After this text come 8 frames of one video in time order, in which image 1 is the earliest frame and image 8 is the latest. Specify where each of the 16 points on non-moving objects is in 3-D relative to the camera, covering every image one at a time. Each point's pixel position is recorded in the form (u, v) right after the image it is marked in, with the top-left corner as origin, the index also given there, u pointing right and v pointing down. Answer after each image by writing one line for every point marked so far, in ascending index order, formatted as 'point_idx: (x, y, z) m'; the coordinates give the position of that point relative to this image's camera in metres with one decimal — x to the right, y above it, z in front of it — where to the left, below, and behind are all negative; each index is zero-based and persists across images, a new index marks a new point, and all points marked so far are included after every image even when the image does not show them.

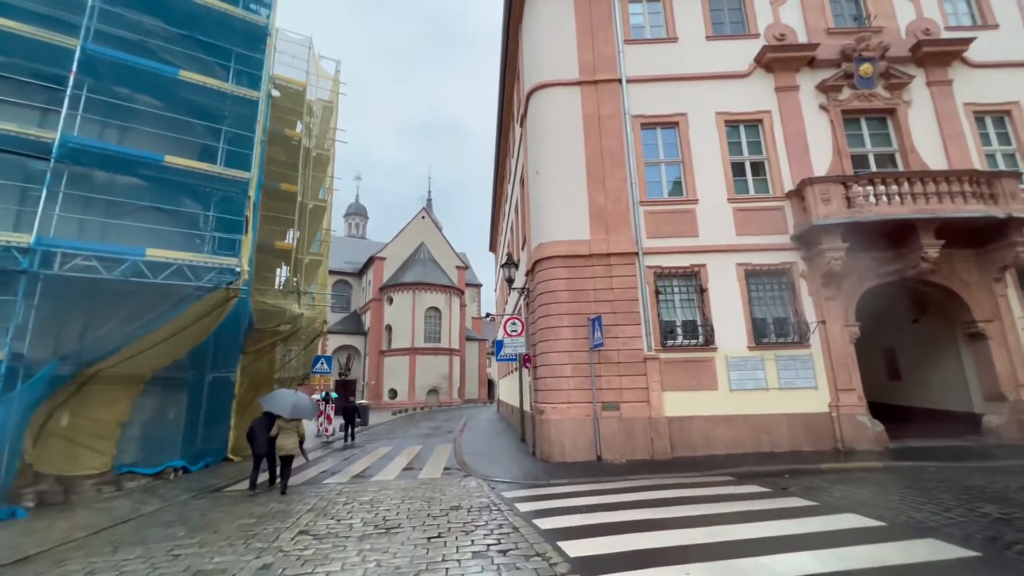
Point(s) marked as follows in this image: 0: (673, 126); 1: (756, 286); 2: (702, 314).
0: (+4.1, +4.1, +11.3) m
1: (+5.6, 0.0, +10.3) m
2: (+4.3, -0.6, +10.2) m
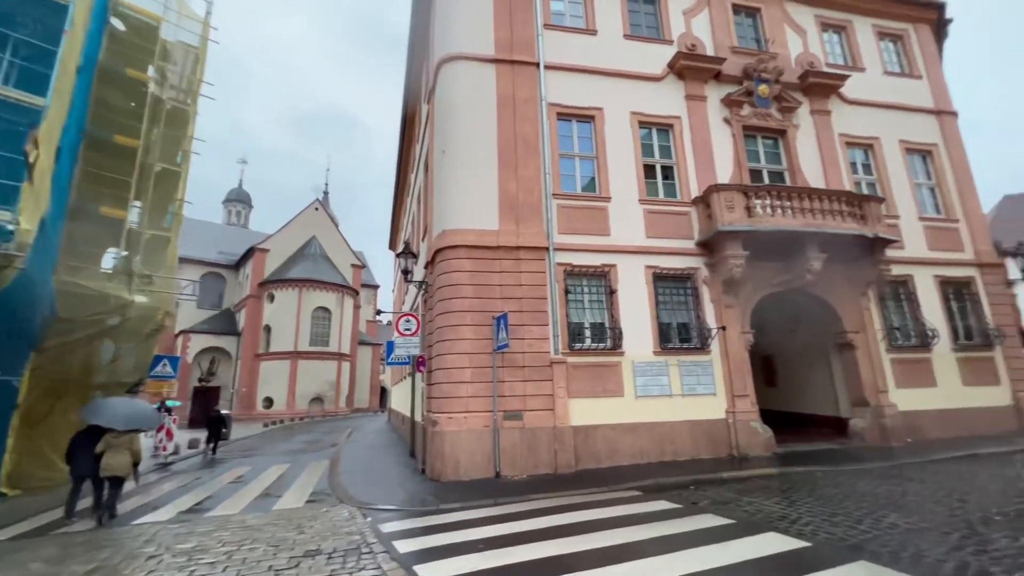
0: (+1.9, +4.1, +10.9) m
1: (+3.4, 0.0, +10.1) m
2: (+2.1, -0.6, +9.7) m
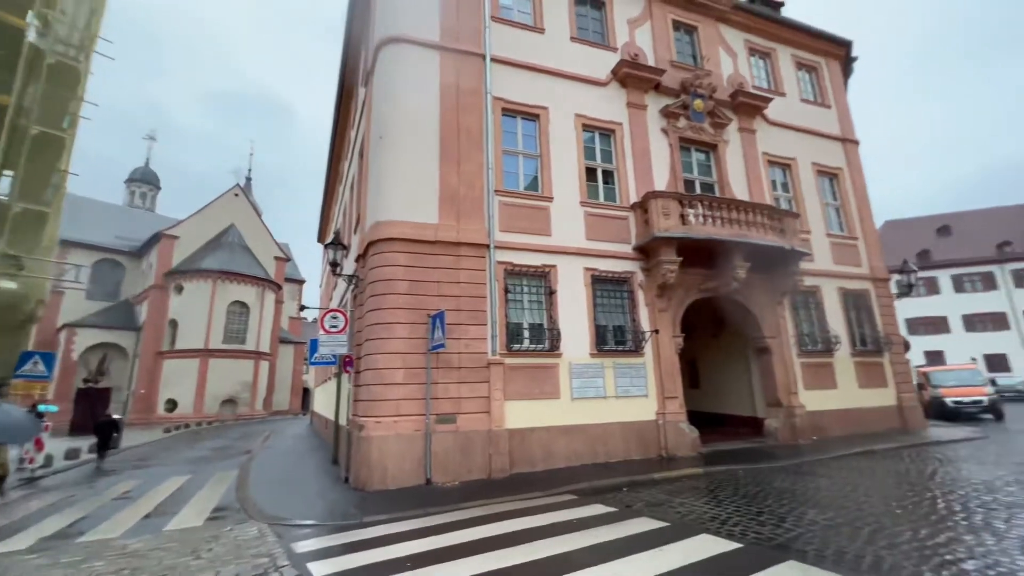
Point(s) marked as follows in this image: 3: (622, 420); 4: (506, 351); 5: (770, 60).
0: (+0.5, +4.0, +10.7) m
1: (+2.0, -0.1, +10.2) m
2: (+0.8, -0.6, +9.5) m
3: (+2.4, -2.8, +9.6) m
4: (-0.1, -1.3, +9.0) m
5: (+8.2, +7.2, +14.1) m
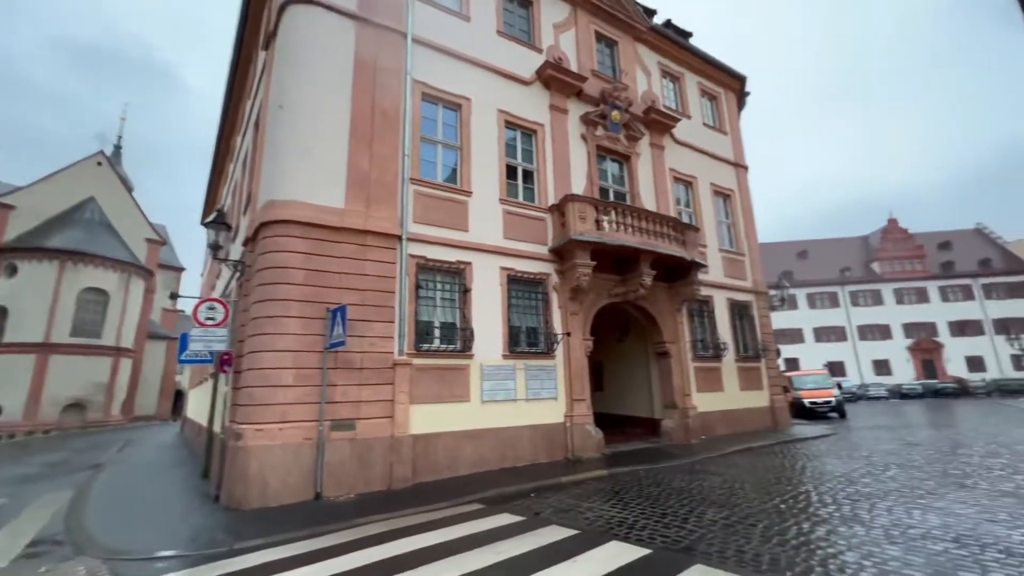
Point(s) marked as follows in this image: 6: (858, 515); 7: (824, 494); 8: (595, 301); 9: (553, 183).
0: (-1.3, +4.1, +10.3) m
1: (+0.1, -0.1, +10.0) m
2: (-1.0, -0.6, +9.1) m
3: (+0.4, -2.9, +9.4) m
4: (-1.8, -1.2, +8.4) m
5: (+5.7, +6.9, +15.1) m
6: (+4.1, -2.7, +5.3) m
7: (+4.4, -2.9, +6.4) m
8: (+2.0, -0.3, +11.1) m
9: (+1.0, +2.6, +11.2) m
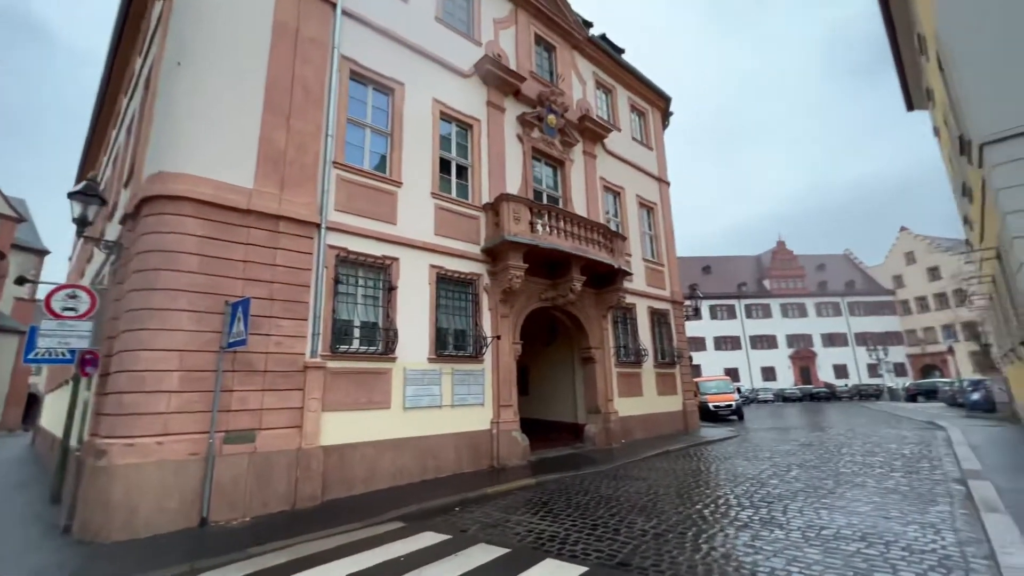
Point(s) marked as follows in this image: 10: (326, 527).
0: (-2.7, +4.2, +9.5) m
1: (-1.4, -0.1, +9.5) m
2: (-2.4, -0.5, +8.4) m
3: (-1.1, -2.9, +9.0) m
4: (-3.1, -1.1, +7.5) m
5: (+3.5, +6.7, +15.6) m
6: (+3.2, -2.8, +5.5) m
7: (+3.4, -3.1, +6.6) m
8: (+0.3, -0.4, +10.8) m
9: (-0.6, +2.6, +10.8) m
10: (-2.5, -3.2, +5.9) m
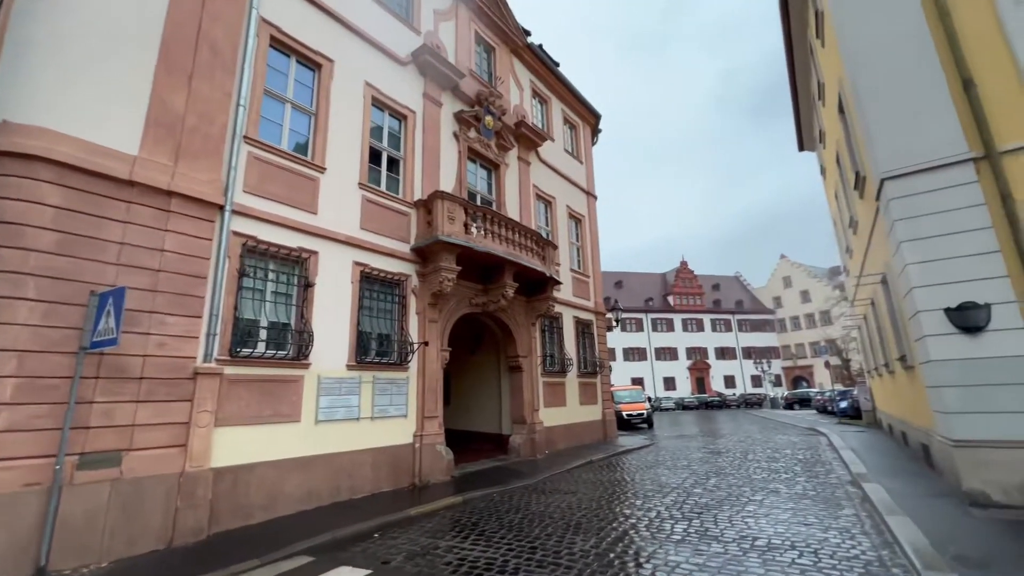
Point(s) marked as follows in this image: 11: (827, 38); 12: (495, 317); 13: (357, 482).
0: (-3.8, +4.2, +8.6) m
1: (-2.8, -0.1, +8.6) m
2: (-3.5, -0.5, +7.4) m
3: (-2.5, -2.9, +8.1) m
4: (-4.1, -1.0, +6.4) m
5: (+1.2, +6.3, +15.7) m
6: (+2.4, -3.0, +5.6) m
7: (+2.3, -3.3, +6.7) m
8: (-1.3, -0.5, +10.3) m
9: (-2.1, +2.5, +10.2) m
10: (-3.3, -3.1, +4.9) m
11: (+6.8, +5.4, +9.6) m
12: (-0.4, -0.8, +11.6) m
13: (-2.7, -3.3, +7.7) m
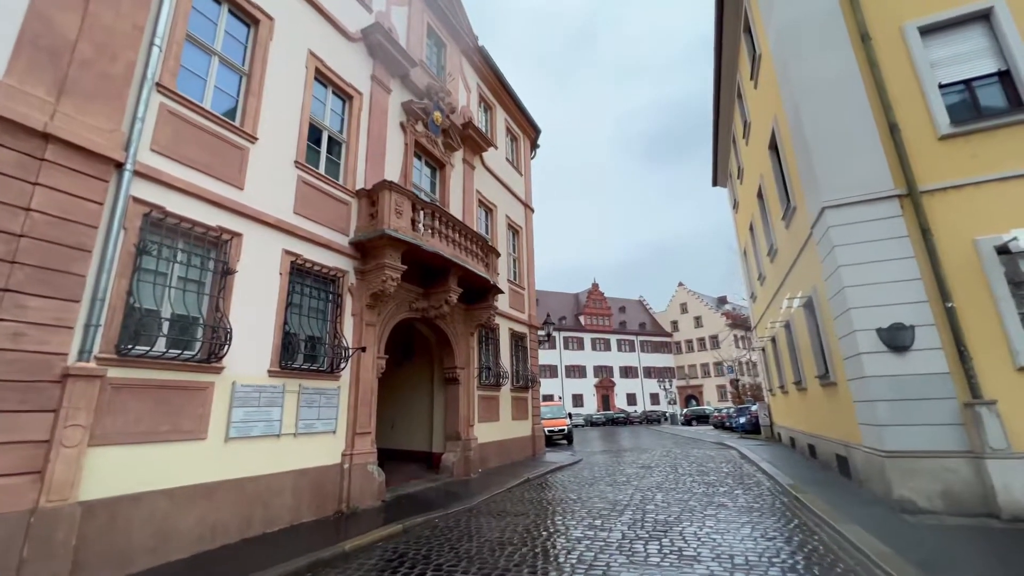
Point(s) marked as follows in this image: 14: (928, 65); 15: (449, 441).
0: (-4.3, +4.4, +7.4) m
1: (-3.5, 0.0, +7.4) m
2: (-4.0, -0.3, +6.1) m
3: (-3.3, -2.8, +6.9) m
4: (-4.4, -0.7, +5.0) m
5: (-0.7, +6.0, +15.4) m
6: (+2.0, -3.1, +5.3) m
7: (+1.7, -3.4, +6.4) m
8: (-2.5, -0.5, +9.3) m
9: (-3.0, +2.5, +9.2) m
10: (-3.5, -2.8, +3.6) m
11: (+5.9, +4.9, +10.5) m
12: (-1.9, -0.9, +10.8) m
13: (-3.4, -3.2, +6.4) m
14: (+6.8, +3.6, +7.3) m
15: (-1.6, -3.8, +11.1) m
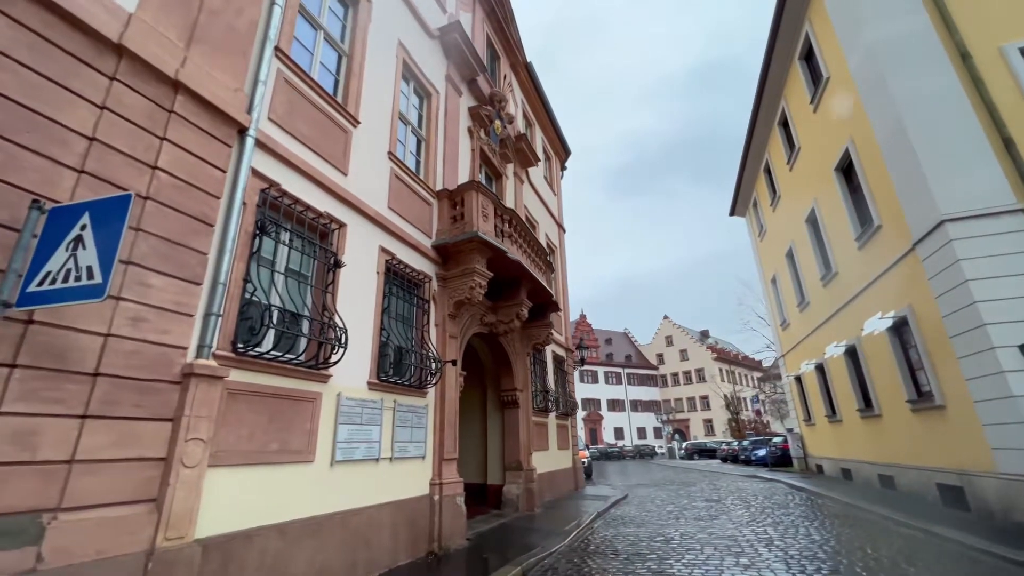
0: (-2.5, +4.3, +6.8) m
1: (-1.8, 0.0, +6.6) m
2: (-2.2, -0.2, +5.2) m
3: (-1.6, -2.8, +5.9) m
4: (-2.6, -0.6, +4.0) m
5: (+0.7, +5.3, +15.1) m
6: (+3.8, -3.1, +4.6) m
7: (+3.4, -3.5, +5.6) m
8: (-0.8, -0.7, +8.5) m
9: (-1.4, +2.3, +8.6) m
10: (-1.5, -2.6, +2.6) m
11: (+7.5, +4.4, +10.5) m
12: (-0.4, -1.2, +10.0) m
13: (-1.7, -3.2, +5.4) m
14: (+8.6, +3.4, +7.4) m
15: (-0.1, -4.1, +10.1) m
